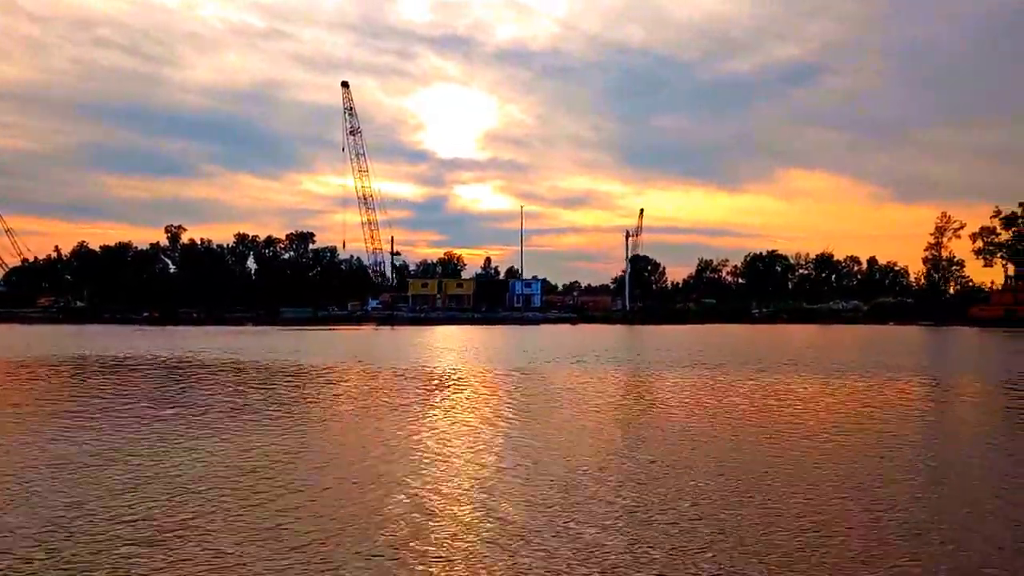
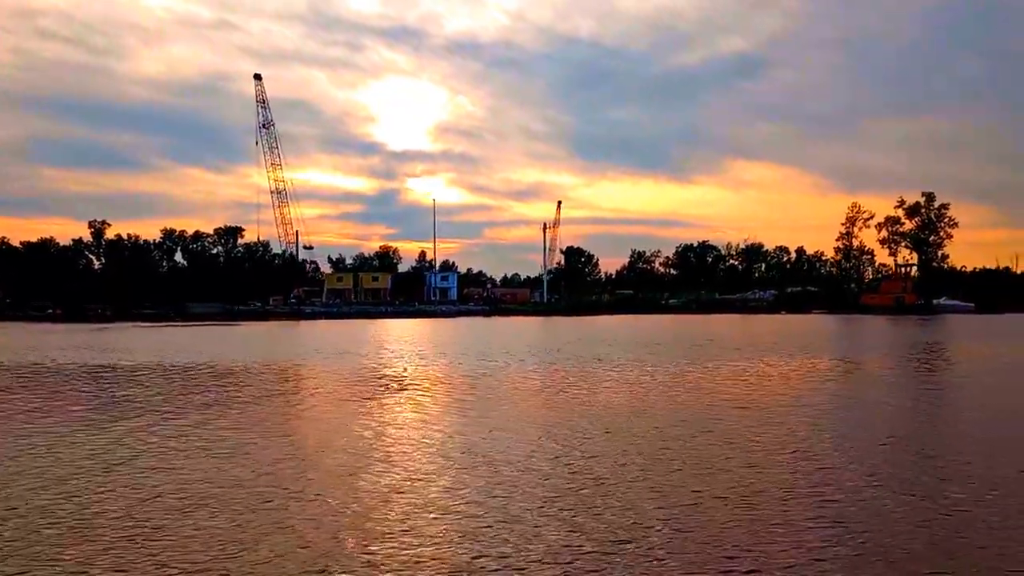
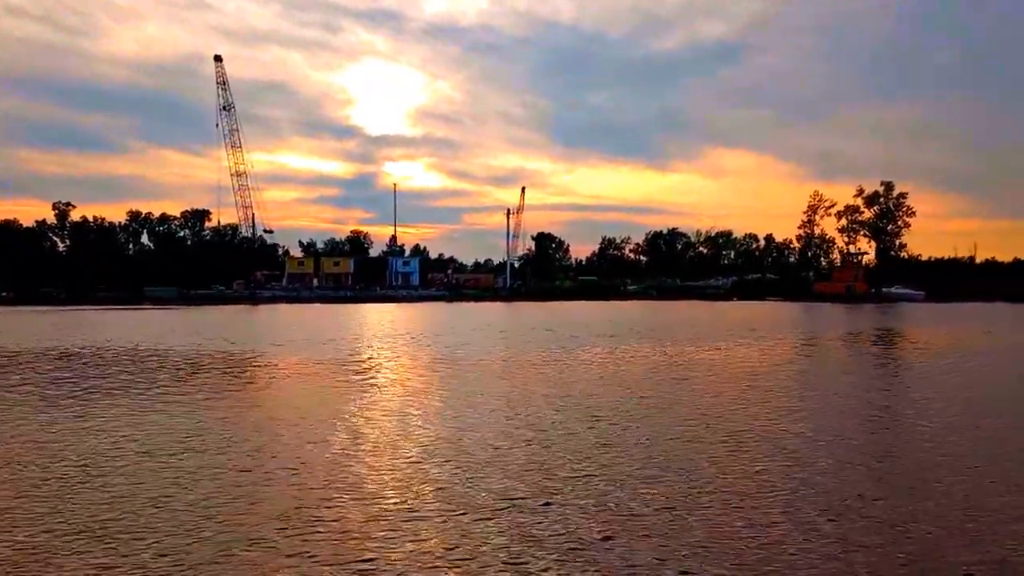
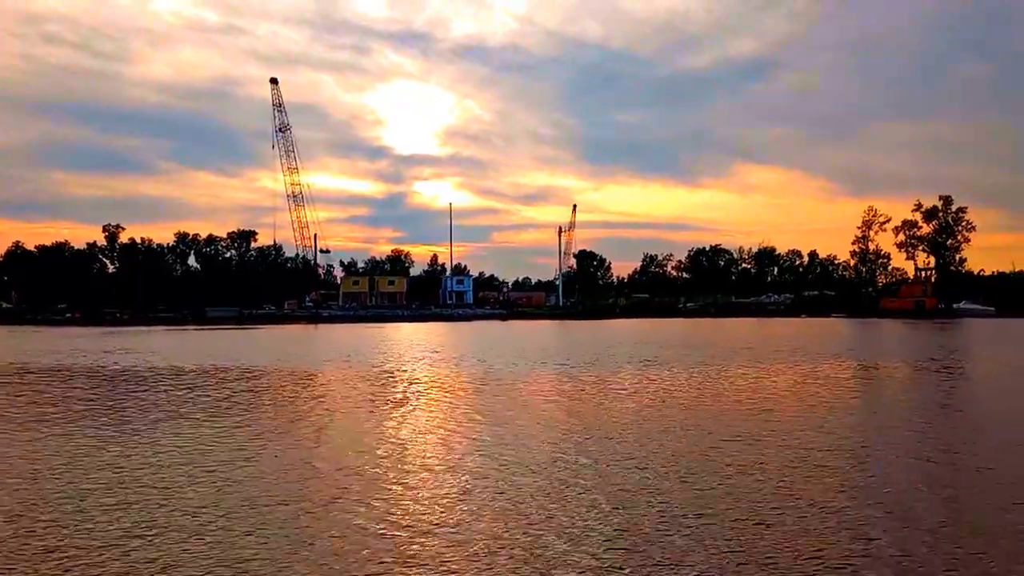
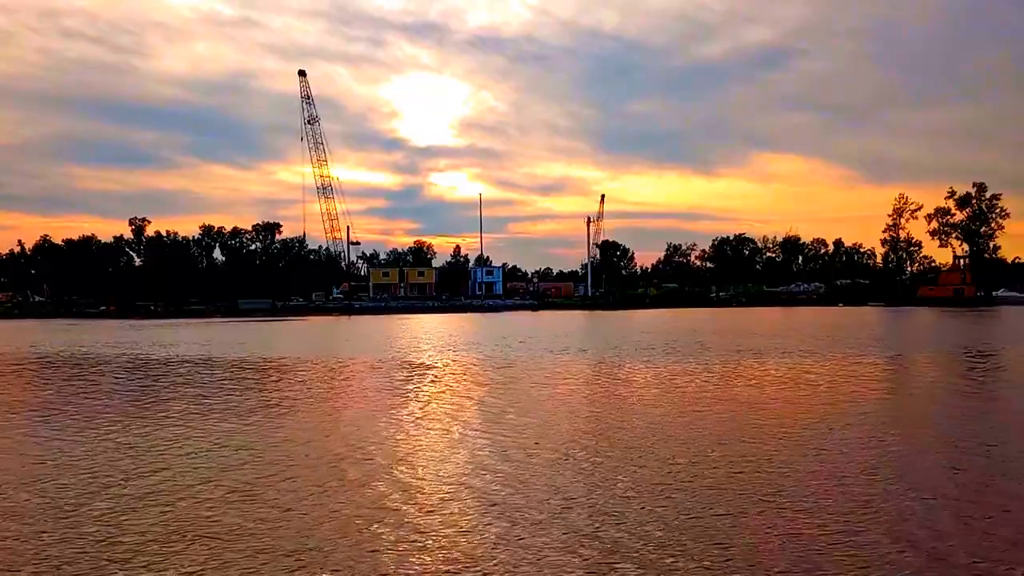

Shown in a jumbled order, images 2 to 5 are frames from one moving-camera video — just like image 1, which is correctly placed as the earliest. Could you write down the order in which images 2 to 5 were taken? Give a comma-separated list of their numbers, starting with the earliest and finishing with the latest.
5, 4, 2, 3
